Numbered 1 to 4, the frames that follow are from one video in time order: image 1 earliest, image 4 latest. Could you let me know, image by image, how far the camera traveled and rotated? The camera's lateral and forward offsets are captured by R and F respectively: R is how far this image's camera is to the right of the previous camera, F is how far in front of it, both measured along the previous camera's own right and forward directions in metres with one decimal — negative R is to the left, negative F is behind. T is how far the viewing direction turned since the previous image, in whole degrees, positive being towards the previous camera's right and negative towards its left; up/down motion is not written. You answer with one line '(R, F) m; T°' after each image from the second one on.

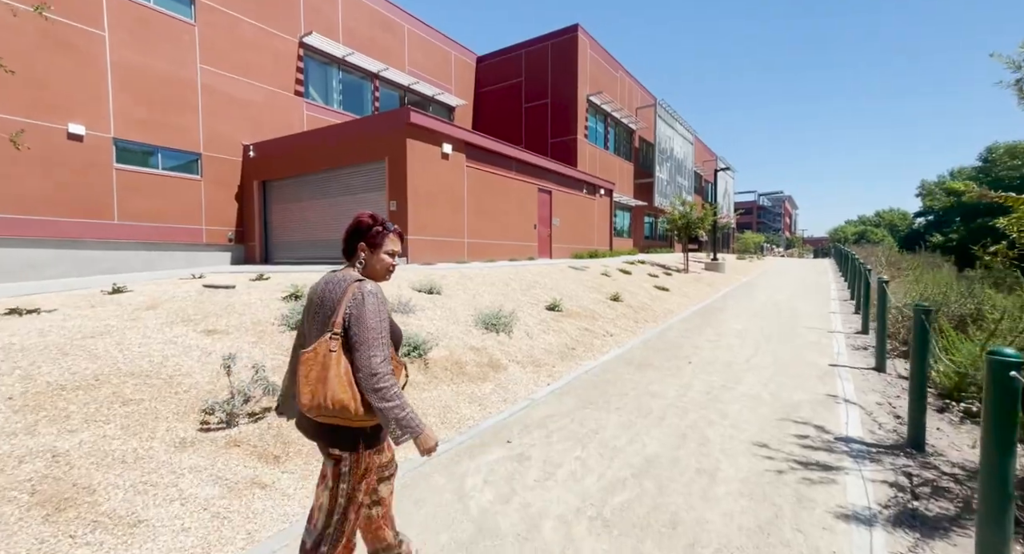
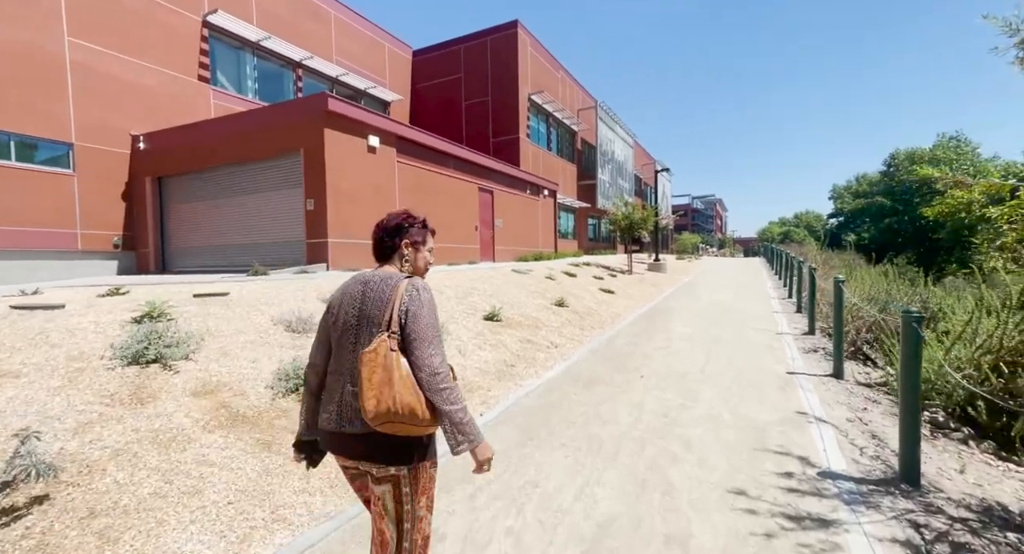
(+0.3, +1.0) m; +6°
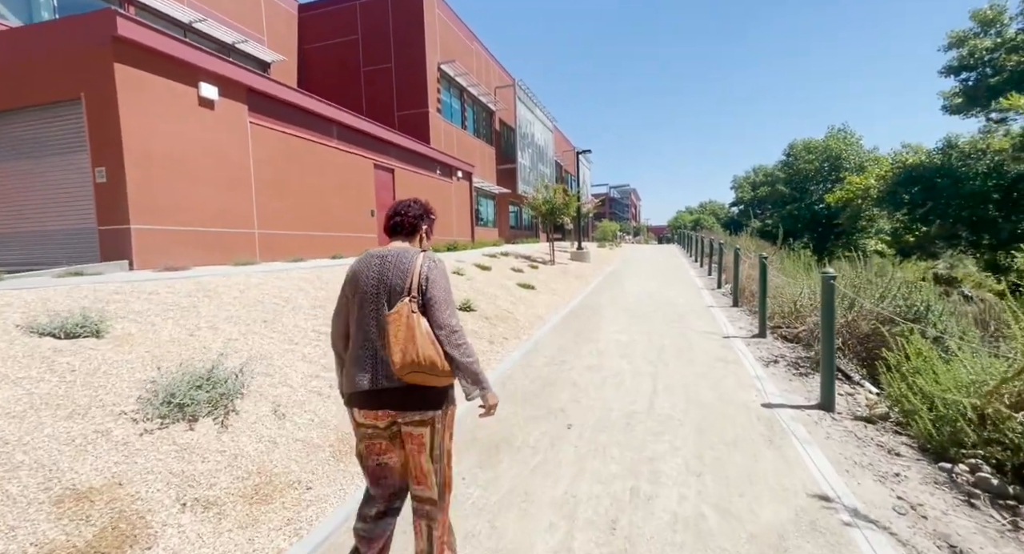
(+0.6, +2.5) m; +9°
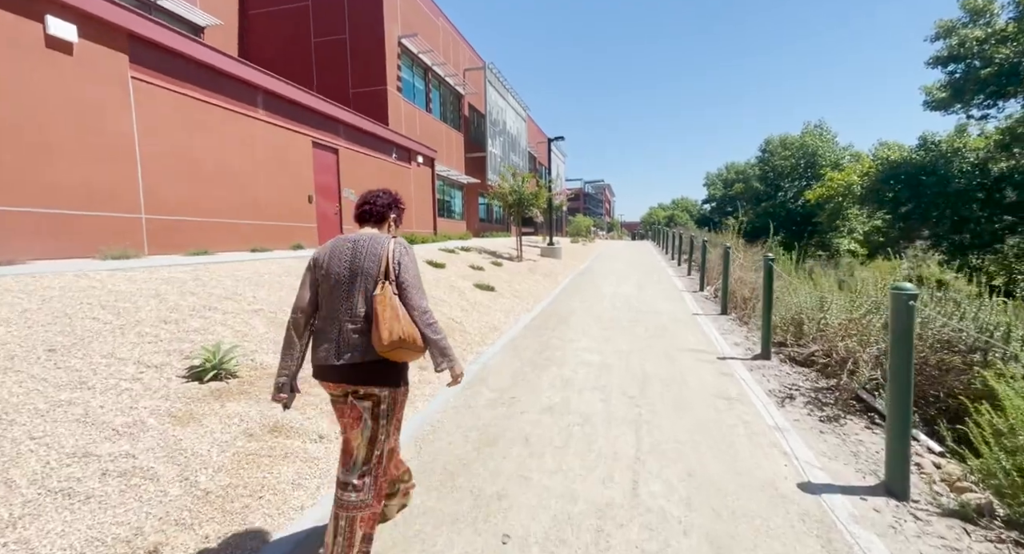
(+0.4, +1.9) m; +3°
